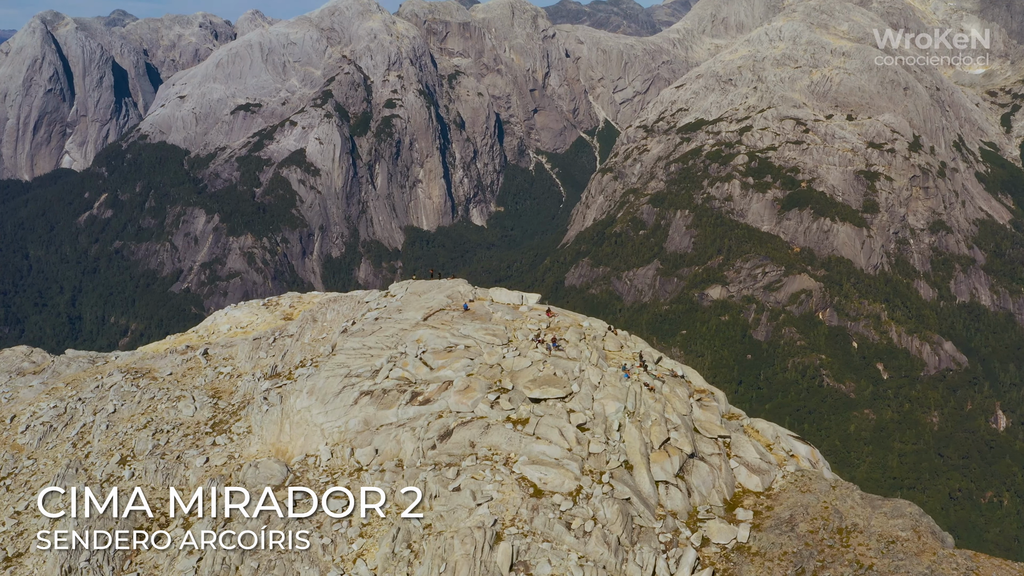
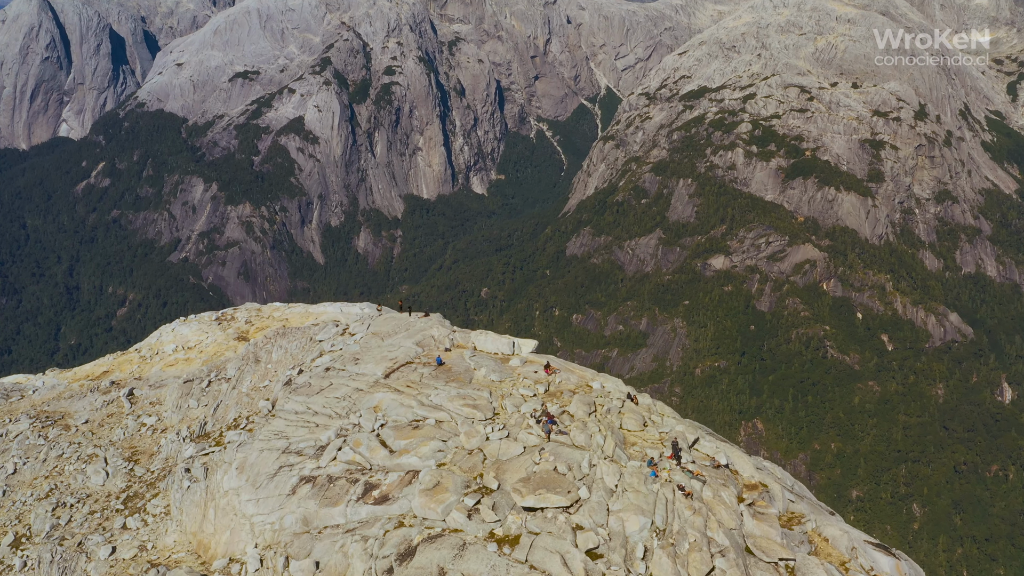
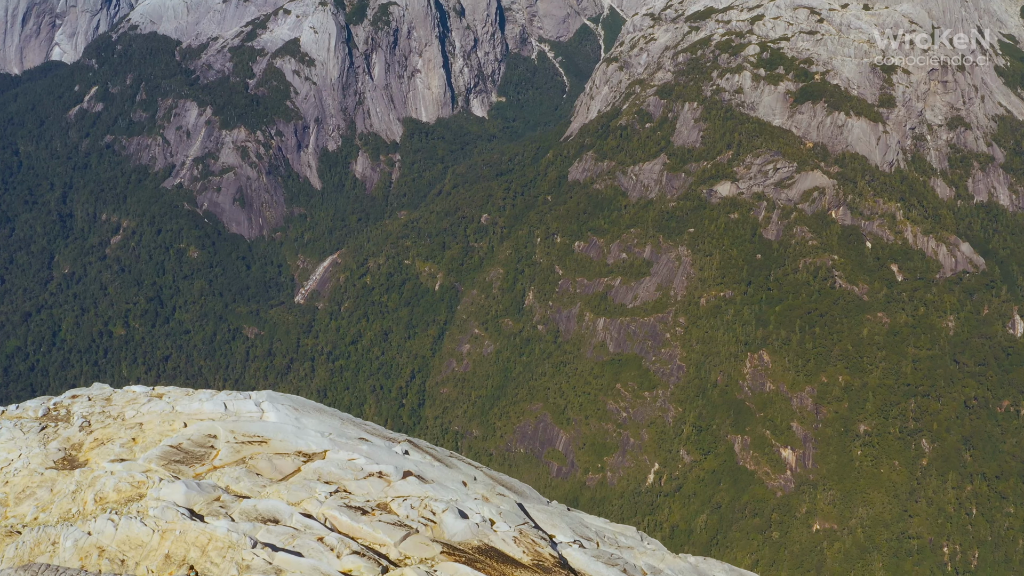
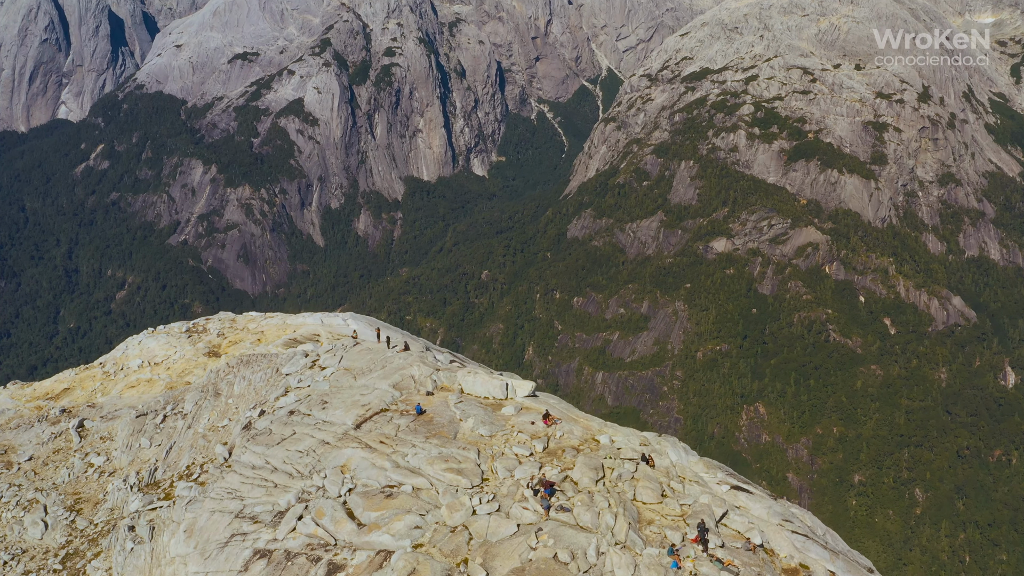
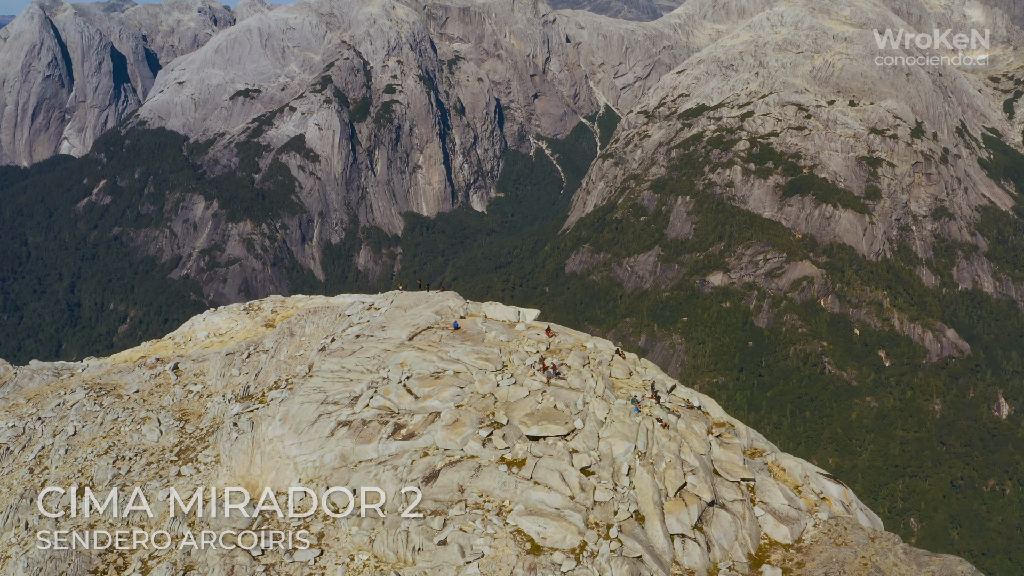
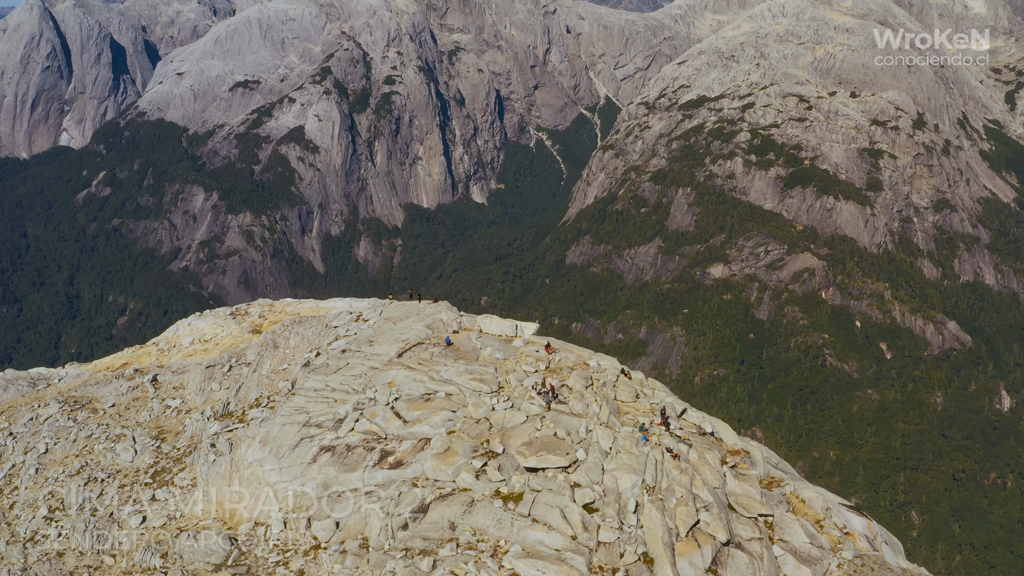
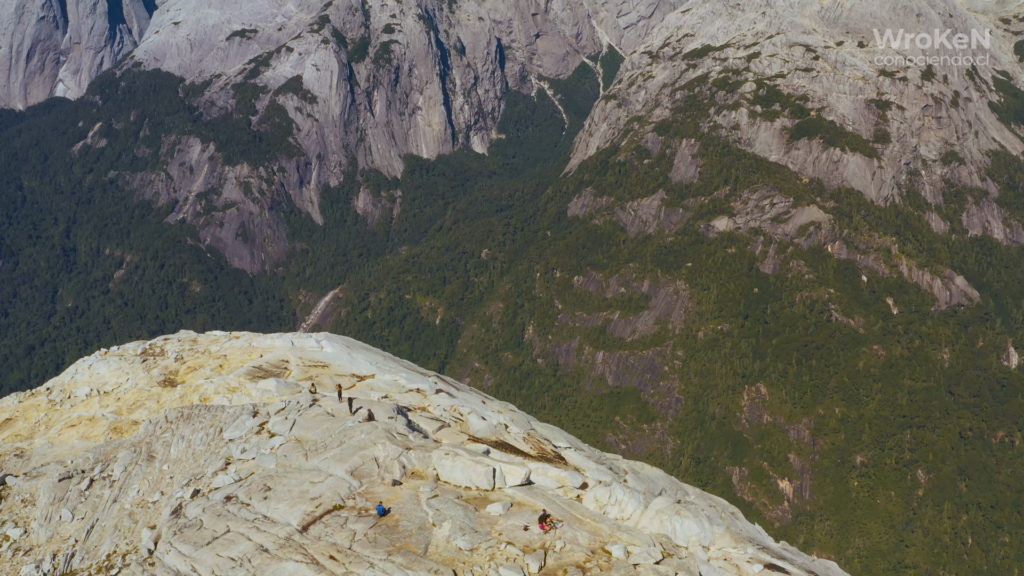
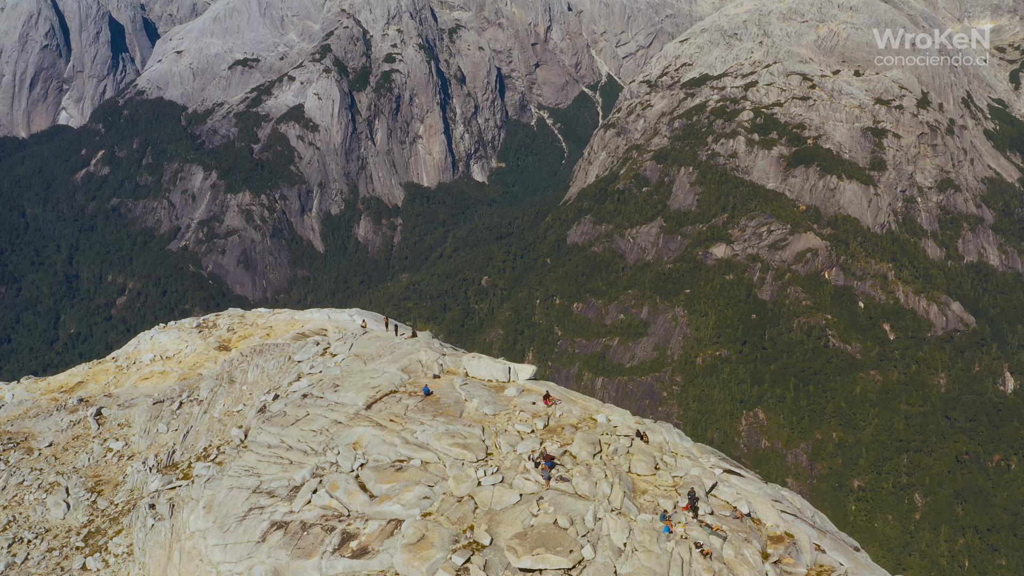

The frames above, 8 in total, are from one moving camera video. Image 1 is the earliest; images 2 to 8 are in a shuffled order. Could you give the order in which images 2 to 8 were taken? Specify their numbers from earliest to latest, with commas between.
5, 6, 2, 8, 4, 7, 3
